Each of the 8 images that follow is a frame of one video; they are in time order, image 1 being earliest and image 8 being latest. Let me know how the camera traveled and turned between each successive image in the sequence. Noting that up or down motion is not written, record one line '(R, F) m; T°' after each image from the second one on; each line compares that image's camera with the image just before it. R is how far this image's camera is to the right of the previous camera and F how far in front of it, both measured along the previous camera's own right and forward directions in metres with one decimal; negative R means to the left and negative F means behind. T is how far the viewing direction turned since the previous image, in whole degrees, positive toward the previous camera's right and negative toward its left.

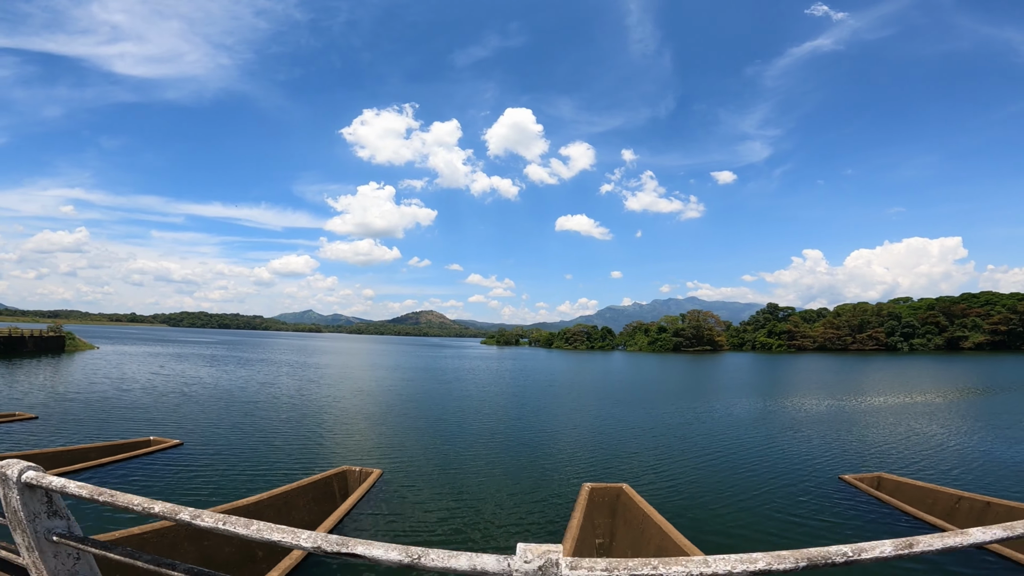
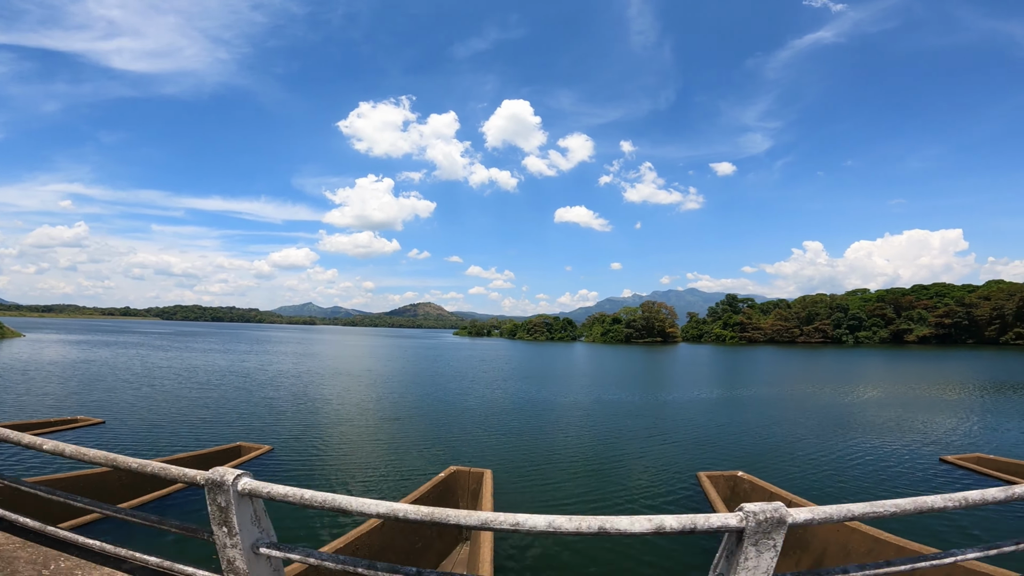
(+5.0, -0.1) m; -2°
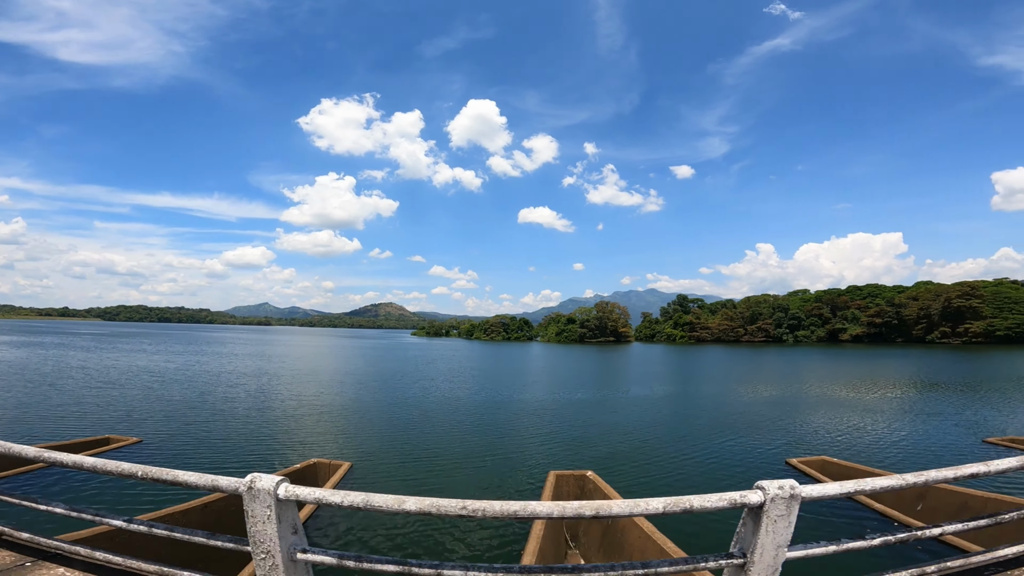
(+1.1, +0.3) m; +4°
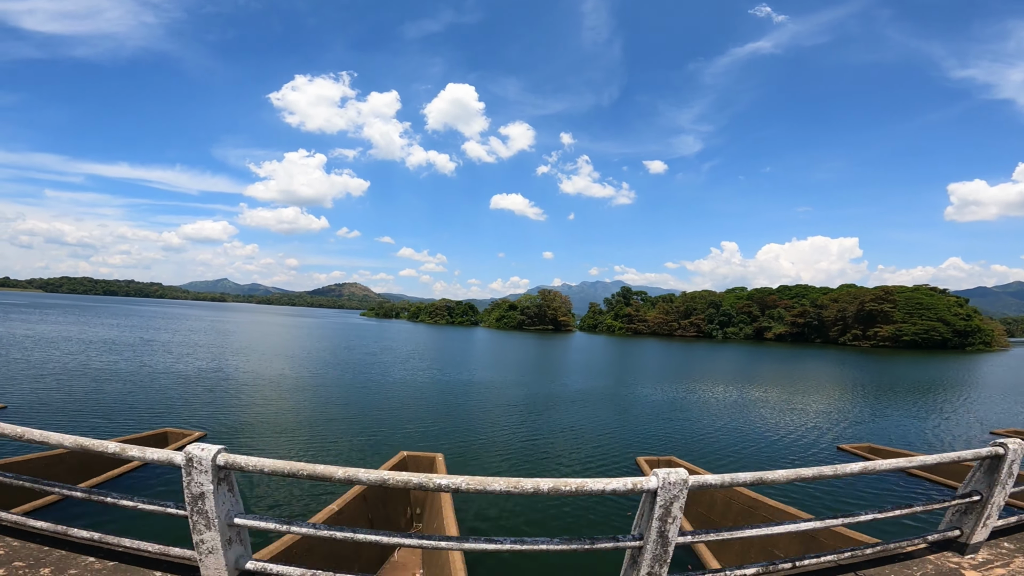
(+2.9, +0.1) m; +3°
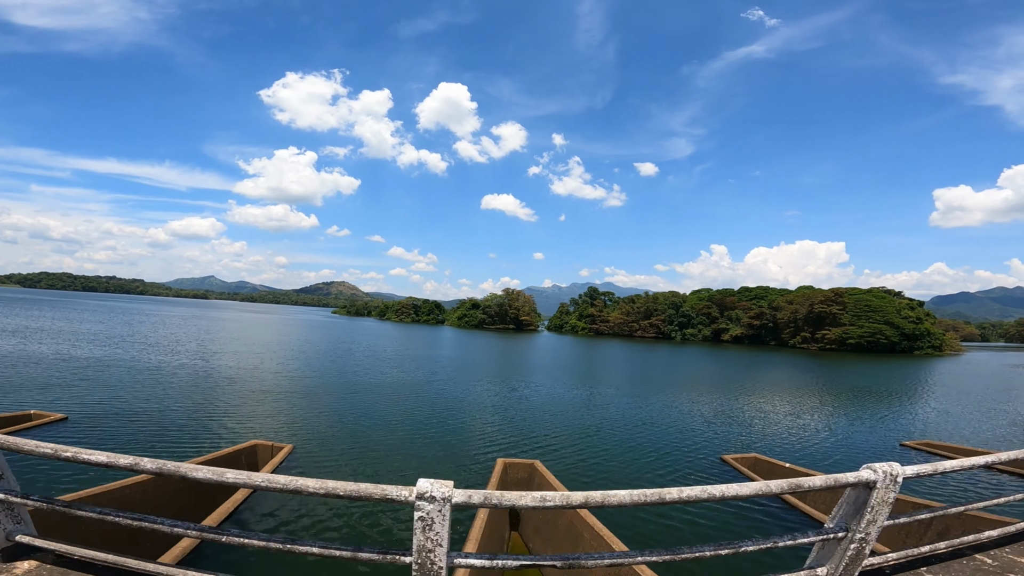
(+3.1, +0.3) m; 0°
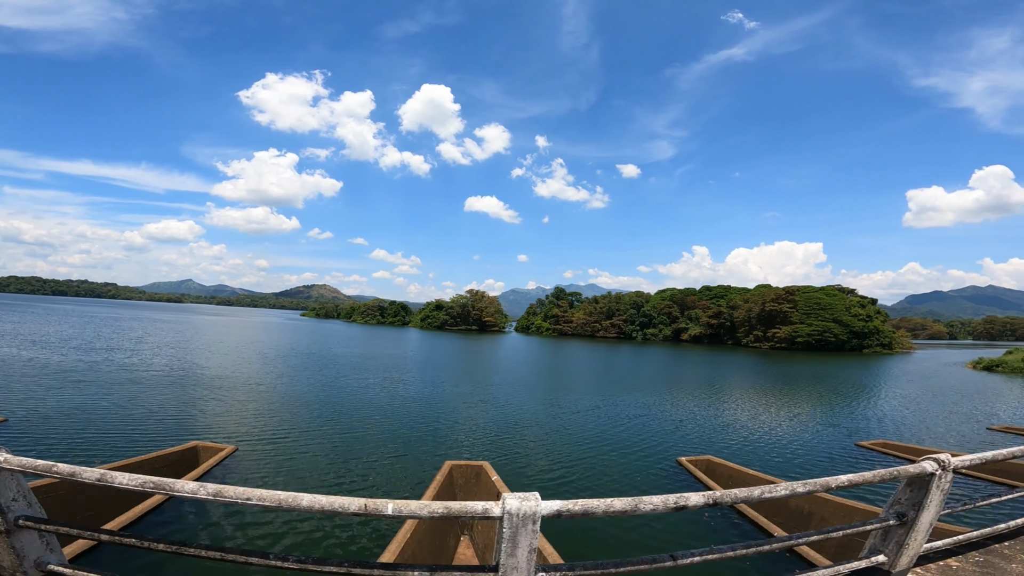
(+2.3, +0.3) m; +1°
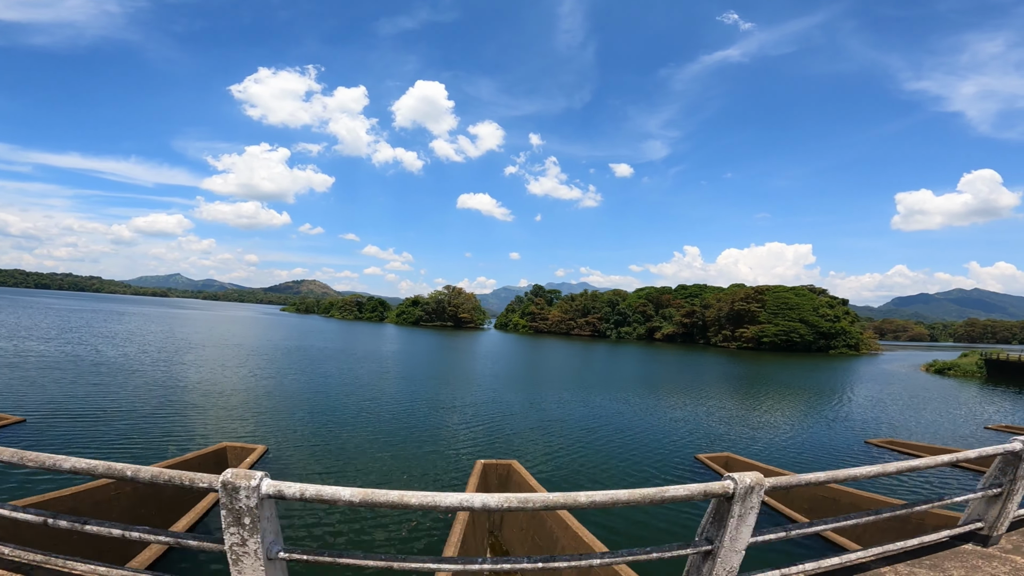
(+1.7, +0.2) m; 0°
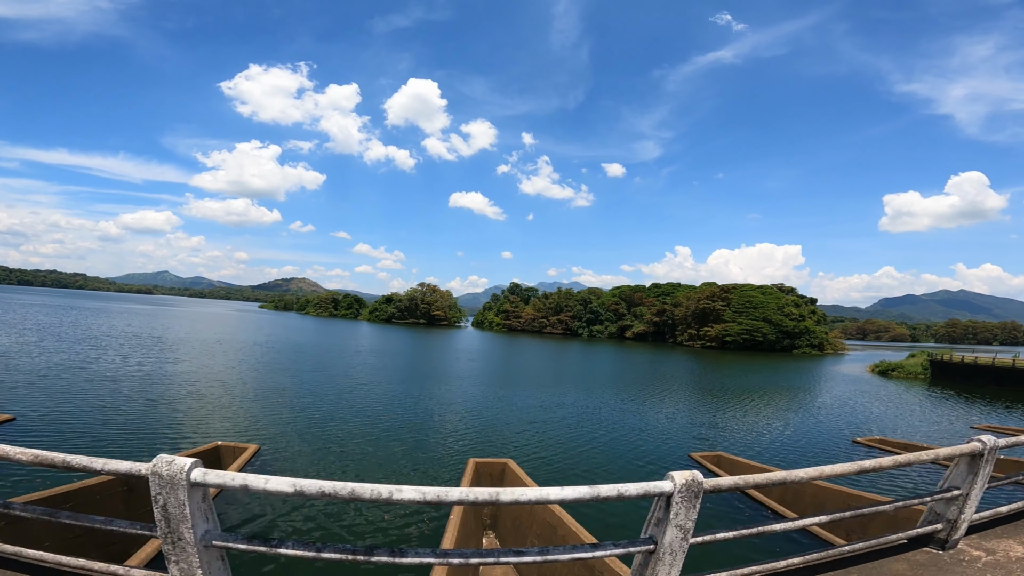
(+1.9, +0.2) m; 0°
